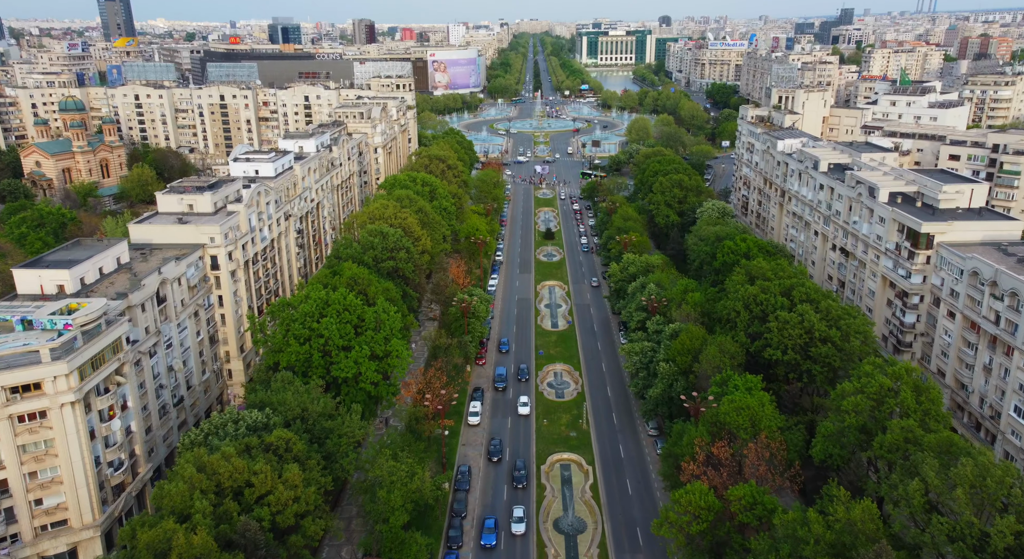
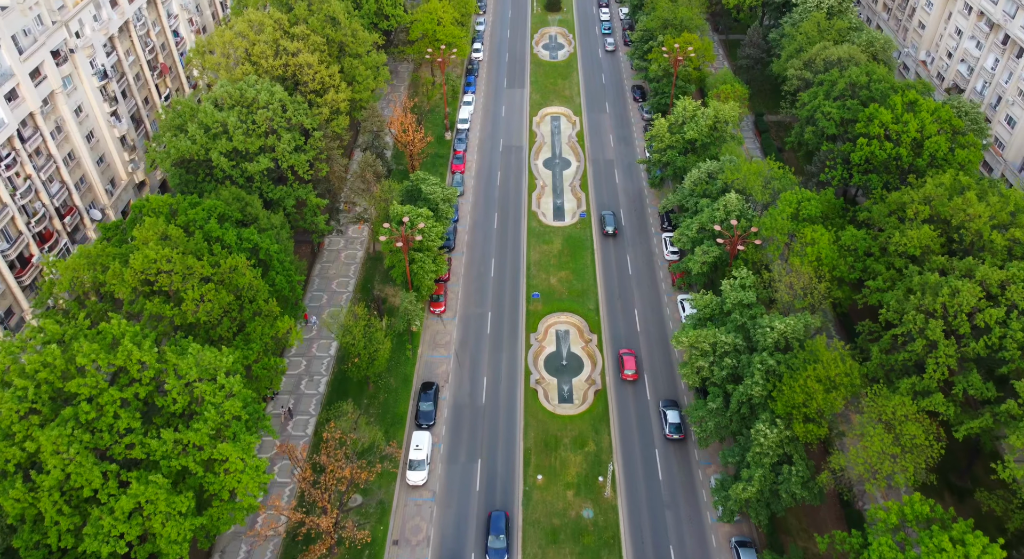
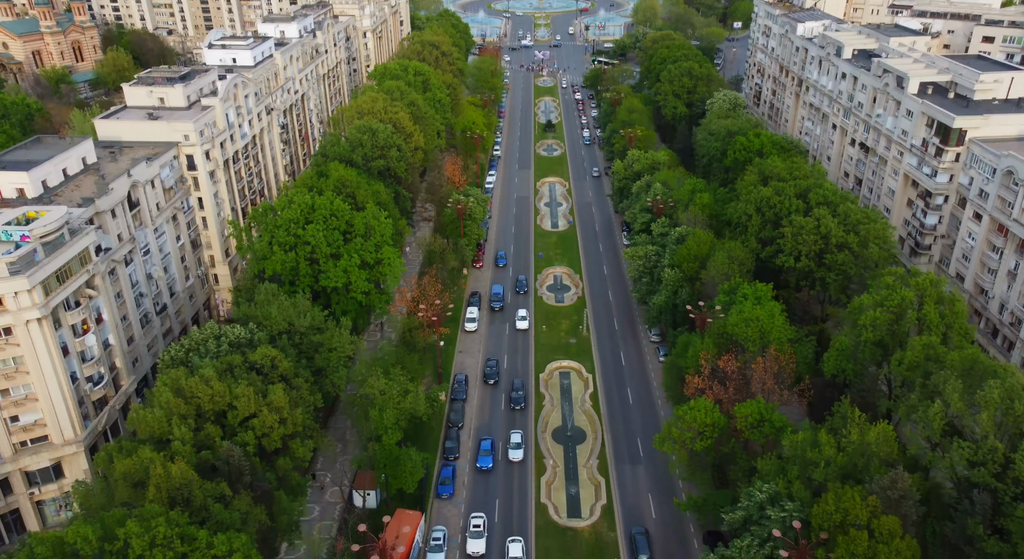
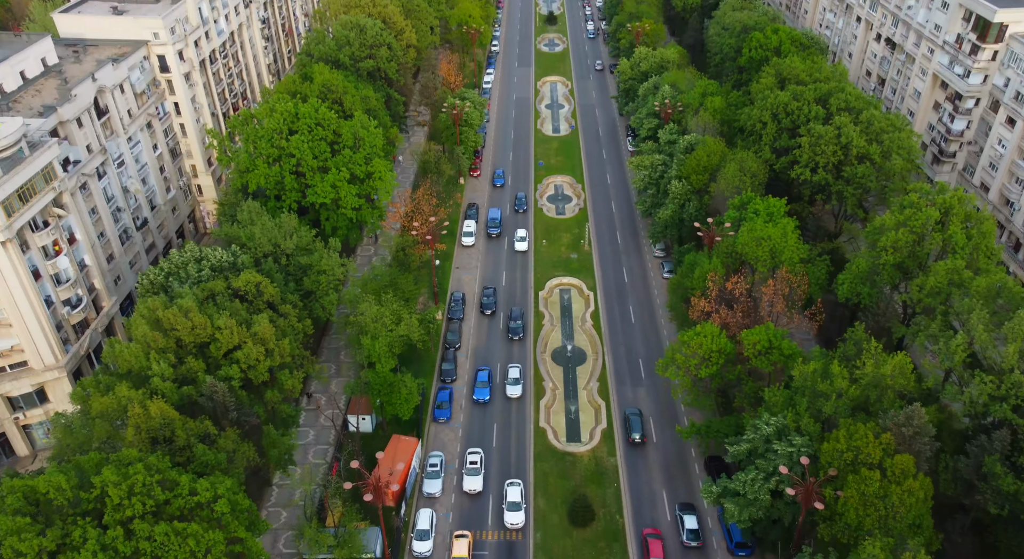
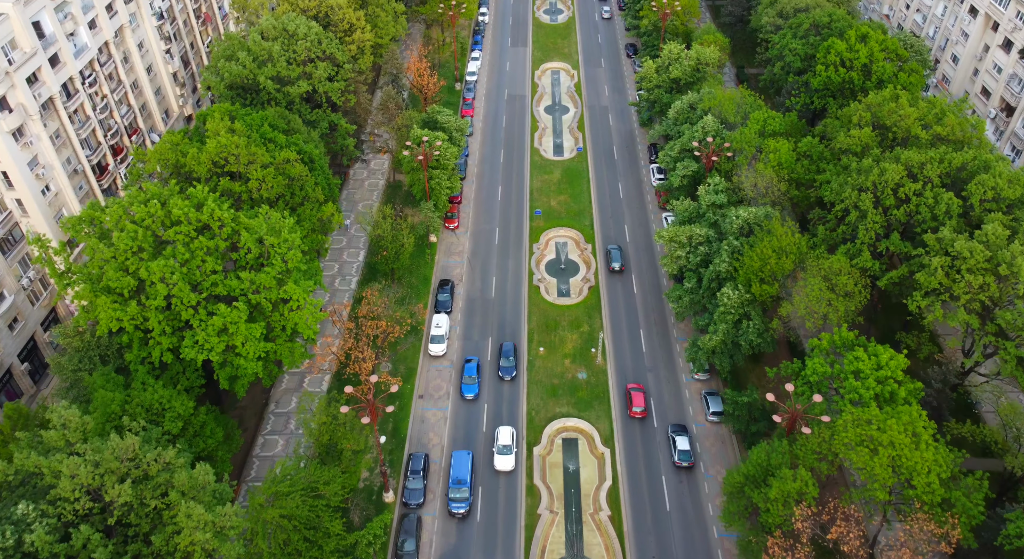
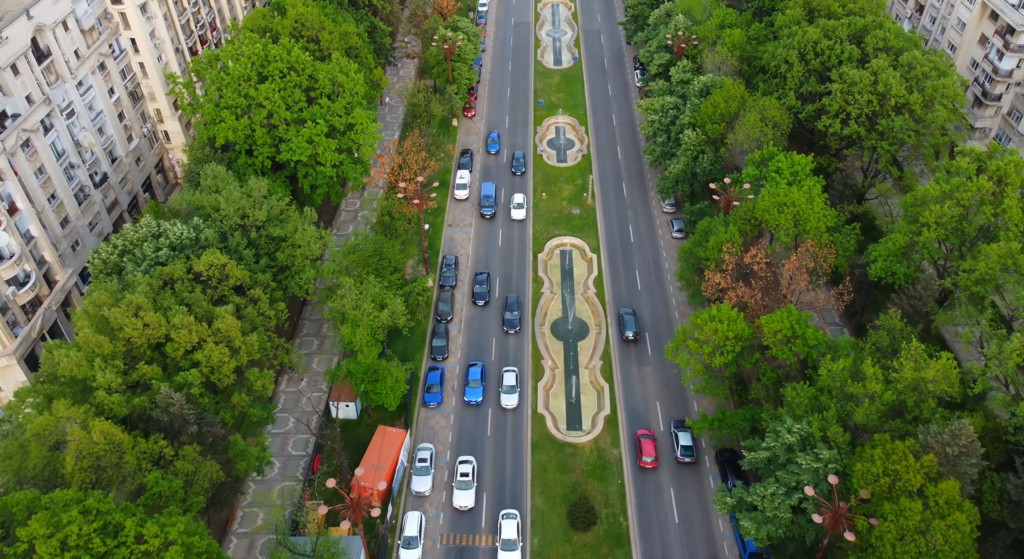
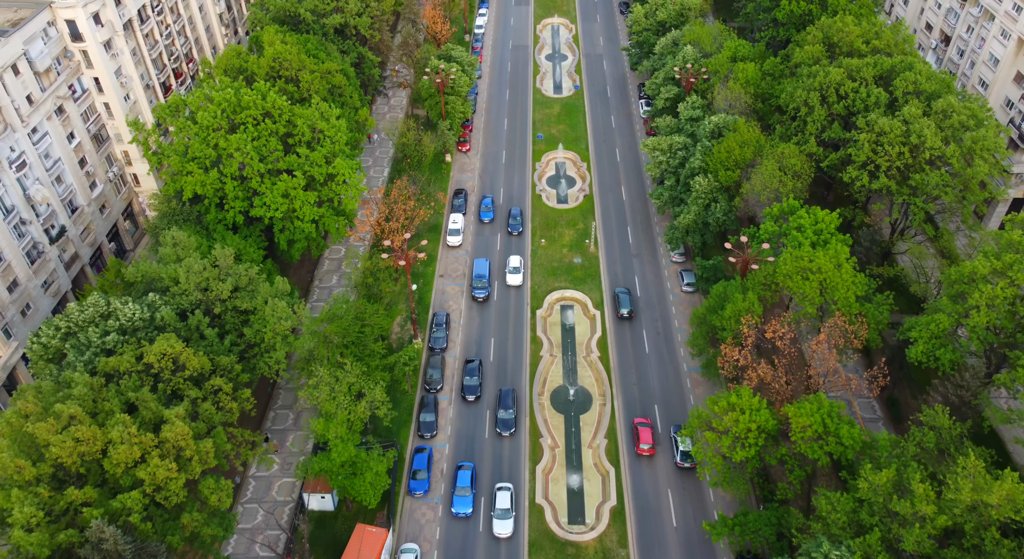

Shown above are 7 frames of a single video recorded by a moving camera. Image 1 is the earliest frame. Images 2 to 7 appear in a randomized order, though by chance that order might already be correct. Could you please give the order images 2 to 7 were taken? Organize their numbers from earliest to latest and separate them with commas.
3, 4, 6, 7, 5, 2
